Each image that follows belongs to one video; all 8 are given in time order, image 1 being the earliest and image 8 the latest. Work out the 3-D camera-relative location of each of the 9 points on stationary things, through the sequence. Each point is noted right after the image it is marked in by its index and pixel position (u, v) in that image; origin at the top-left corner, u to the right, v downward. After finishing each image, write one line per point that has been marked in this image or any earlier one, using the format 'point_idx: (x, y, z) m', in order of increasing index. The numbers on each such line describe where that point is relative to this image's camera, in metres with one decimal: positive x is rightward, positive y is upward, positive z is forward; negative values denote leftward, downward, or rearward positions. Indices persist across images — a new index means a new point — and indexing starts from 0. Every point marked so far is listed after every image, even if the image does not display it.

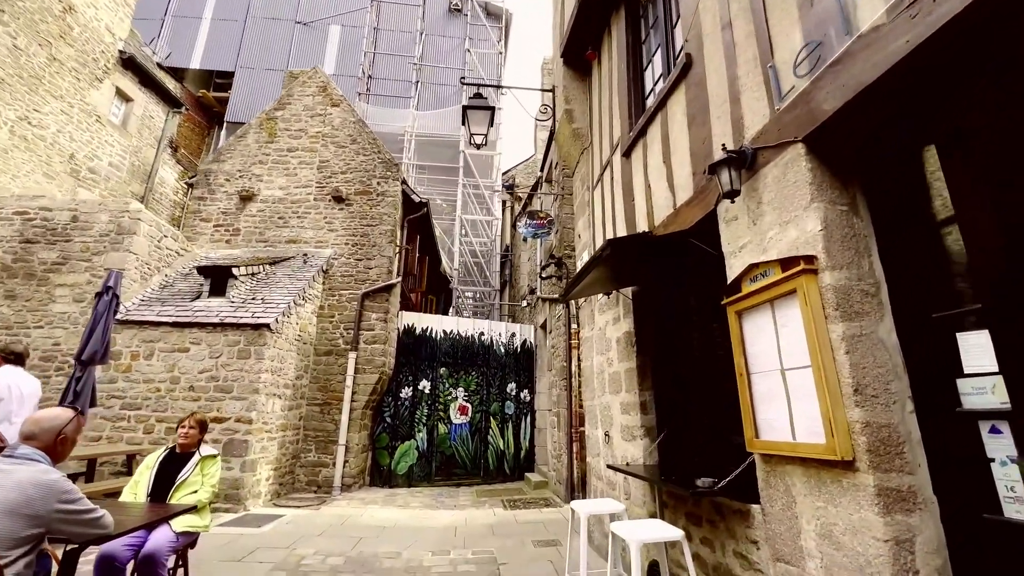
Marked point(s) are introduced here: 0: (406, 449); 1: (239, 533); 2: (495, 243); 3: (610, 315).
0: (-1.9, -2.9, +8.1) m
1: (-3.0, -2.7, +5.0) m
2: (-0.5, +1.4, +14.2) m
3: (+0.9, -0.3, +4.2) m
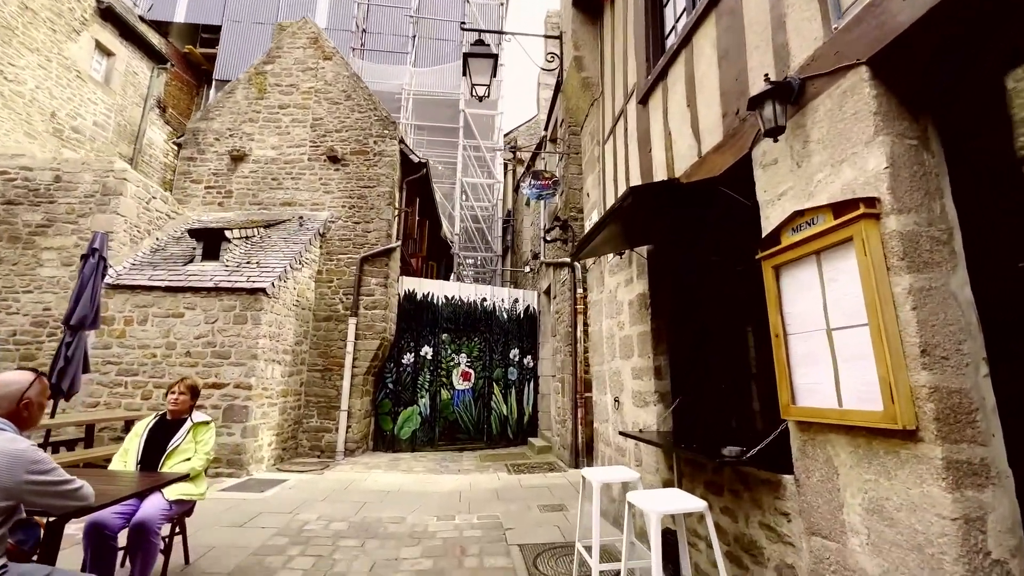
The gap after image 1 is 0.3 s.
0: (-1.9, -2.3, +8.1) m
1: (-2.9, -2.3, +4.9) m
2: (-0.5, +2.5, +13.8) m
3: (+1.0, +0.1, +4.0) m
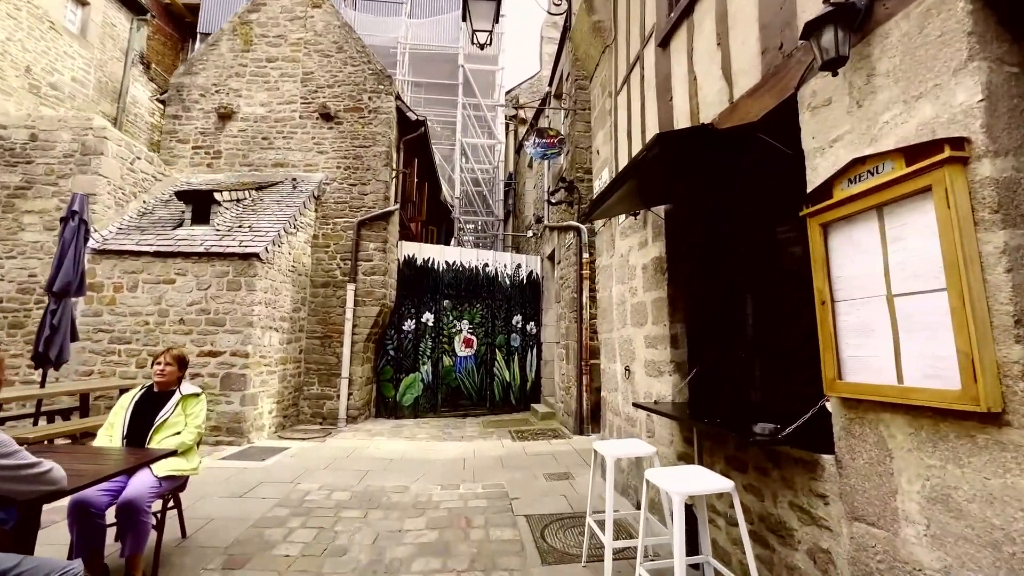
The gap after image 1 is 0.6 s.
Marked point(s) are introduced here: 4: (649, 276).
0: (-1.8, -1.7, +8.0) m
1: (-2.9, -1.9, +4.8) m
2: (-0.4, +3.5, +13.4) m
3: (+1.0, +0.4, +3.7) m
4: (+1.1, +0.1, +3.5) m
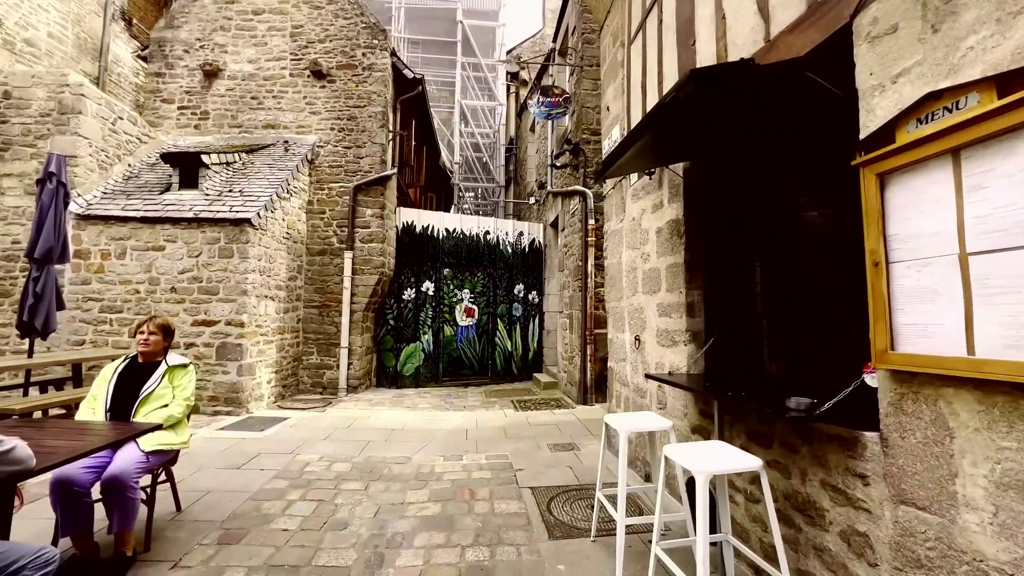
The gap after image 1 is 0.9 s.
0: (-1.8, -1.1, +7.9) m
1: (-2.9, -1.6, +4.7) m
2: (-0.4, +4.4, +12.9) m
3: (+1.1, +0.7, +3.5) m
4: (+1.1, +0.3, +3.3) m
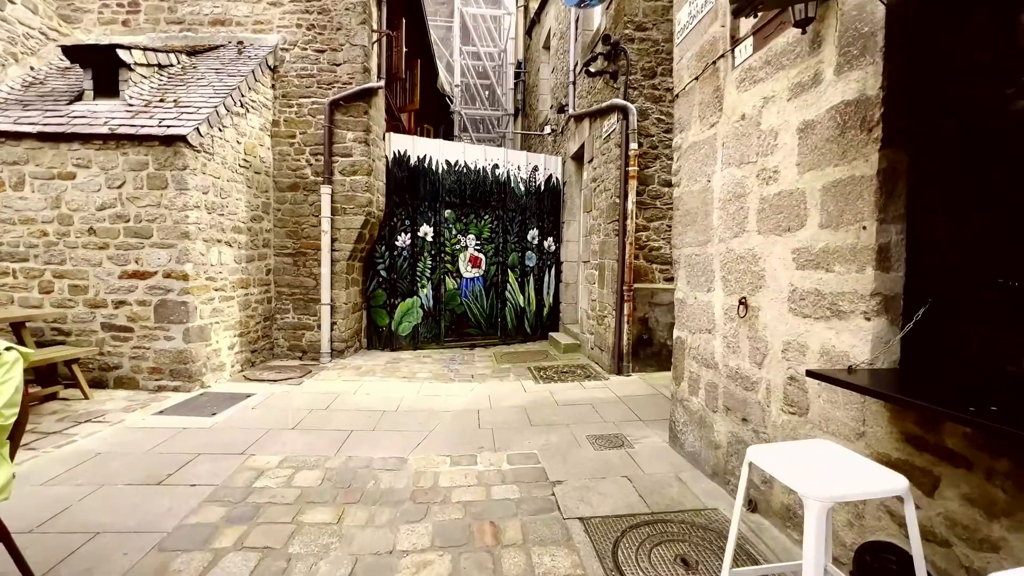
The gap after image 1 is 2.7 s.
0: (-1.5, -0.3, +6.7) m
1: (-2.6, -1.1, +3.6) m
2: (-0.2, +5.8, +11.0) m
3: (+1.3, +1.0, +2.1) m
4: (+1.3, +0.6, +1.9) m
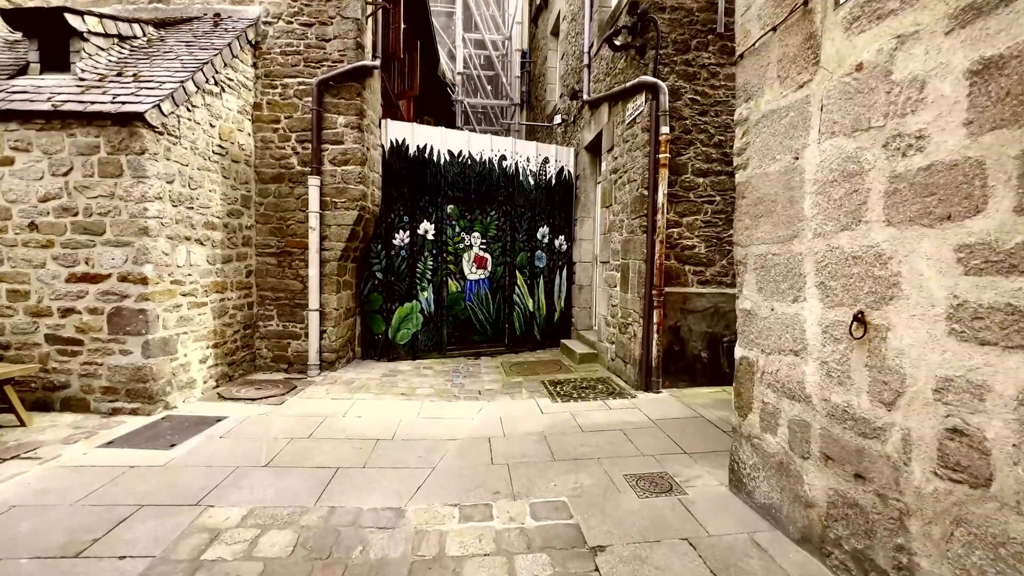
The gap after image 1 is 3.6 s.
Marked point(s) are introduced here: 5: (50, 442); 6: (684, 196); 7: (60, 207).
0: (-1.4, -0.3, +6.0) m
1: (-2.5, -1.1, +3.0) m
2: (-0.1, +5.7, +10.4) m
3: (+1.4, +0.9, +1.5) m
4: (+1.5, +0.6, +1.3) m
5: (-3.2, -1.1, +3.1) m
6: (+1.7, +0.9, +4.5) m
7: (-3.6, +0.6, +3.6) m
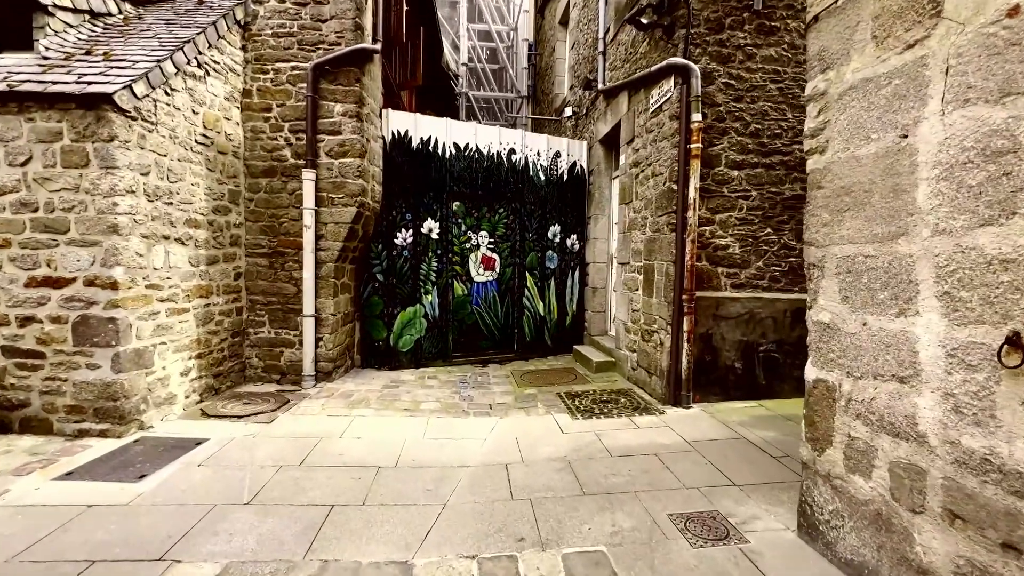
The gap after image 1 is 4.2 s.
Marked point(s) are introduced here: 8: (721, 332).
0: (-1.3, -0.4, +5.6) m
1: (-2.4, -1.2, +2.6) m
2: (+0.1, +5.7, +10.0) m
3: (+1.6, +0.9, +1.1) m
4: (+1.6, +0.6, +0.9) m
5: (-3.1, -1.1, +2.7) m
6: (+1.9, +0.9, +4.1) m
7: (-3.5, +0.6, +3.2) m
8: (+1.9, -0.4, +4.2) m
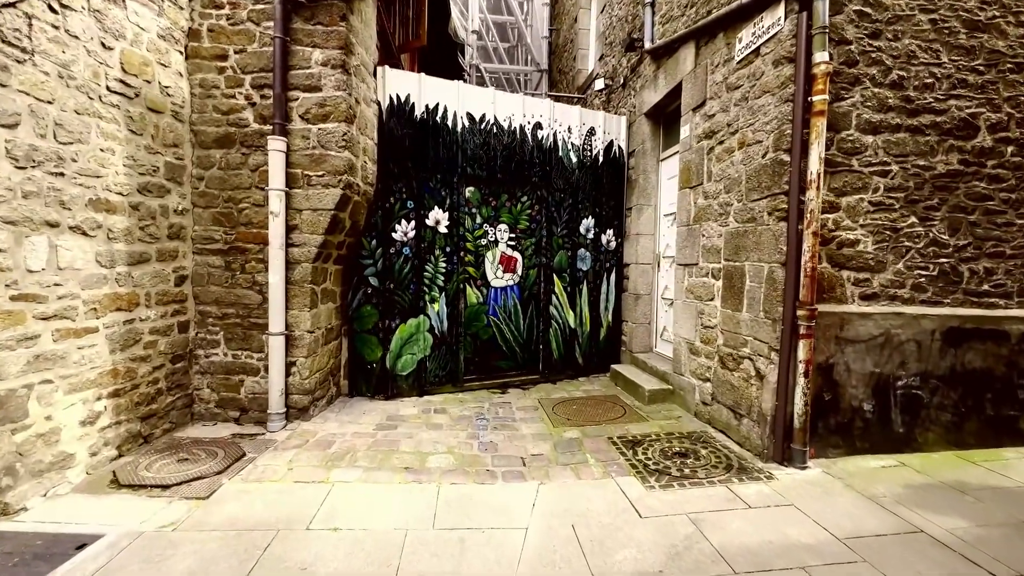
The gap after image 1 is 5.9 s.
0: (-1.0, -0.4, +4.4) m
1: (-2.1, -1.2, +1.4) m
2: (+0.4, +5.6, +8.8) m
3: (+1.9, +0.8, -0.1) m
4: (+1.9, +0.5, -0.3) m
5: (-2.8, -1.2, +1.5) m
6: (+2.1, +0.8, +2.9) m
7: (-3.2, +0.5, +2.0) m
8: (+2.2, -0.5, +3.0) m
